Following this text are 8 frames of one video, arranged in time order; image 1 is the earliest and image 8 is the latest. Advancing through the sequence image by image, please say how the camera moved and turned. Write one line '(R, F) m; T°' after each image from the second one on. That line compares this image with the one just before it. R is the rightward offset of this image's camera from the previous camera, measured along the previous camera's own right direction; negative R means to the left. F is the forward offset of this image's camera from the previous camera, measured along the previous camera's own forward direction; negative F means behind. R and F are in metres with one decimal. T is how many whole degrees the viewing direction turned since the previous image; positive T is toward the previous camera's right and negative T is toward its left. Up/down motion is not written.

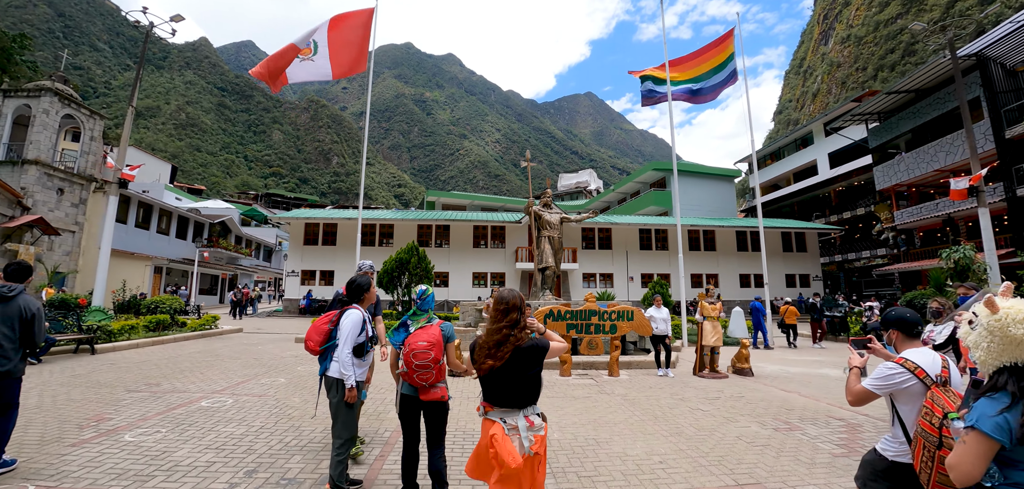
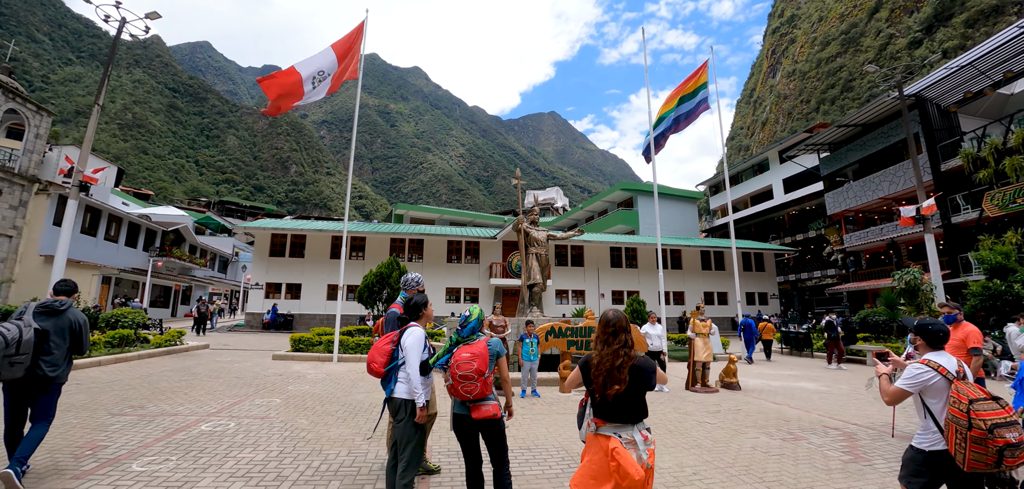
(-0.7, 0.0) m; +5°
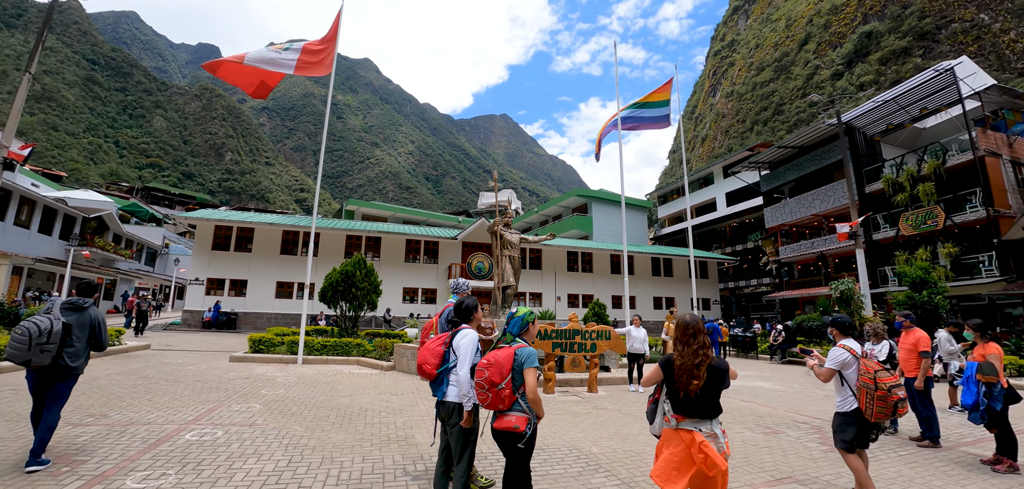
(-0.7, +0.1) m; +7°
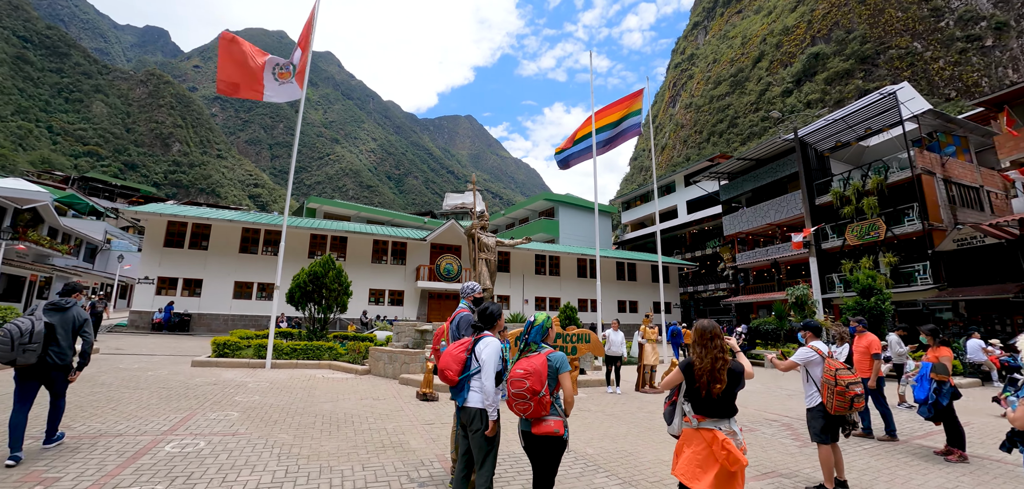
(-0.4, 0.0) m; +5°
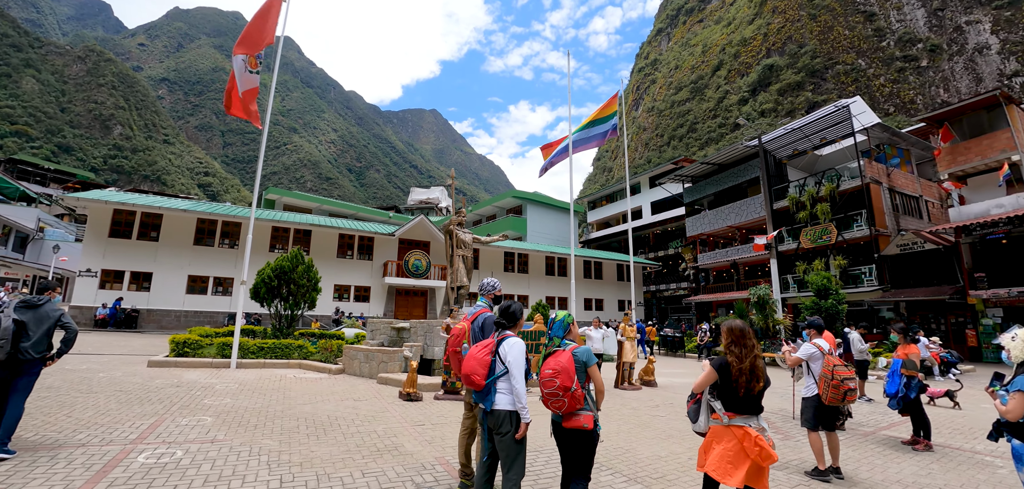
(-0.4, +0.1) m; +5°
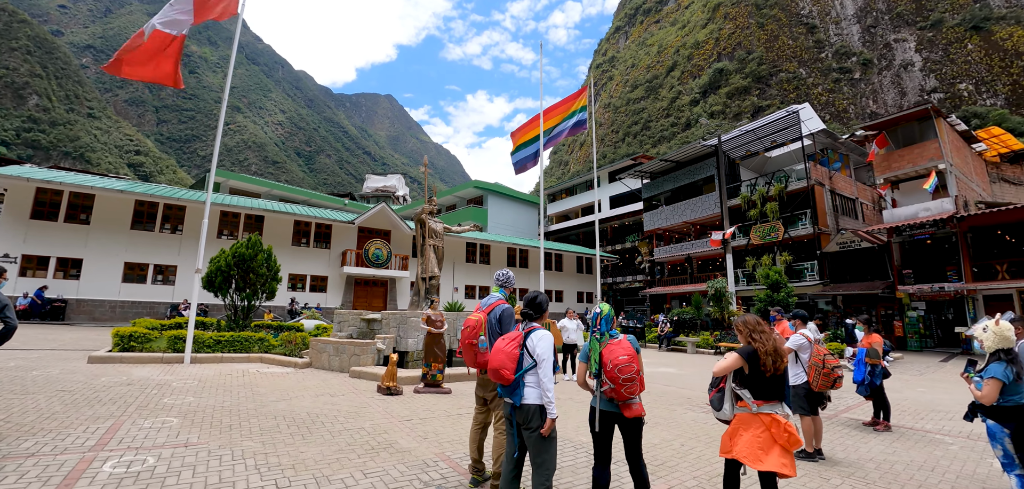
(-0.4, +0.1) m; +6°
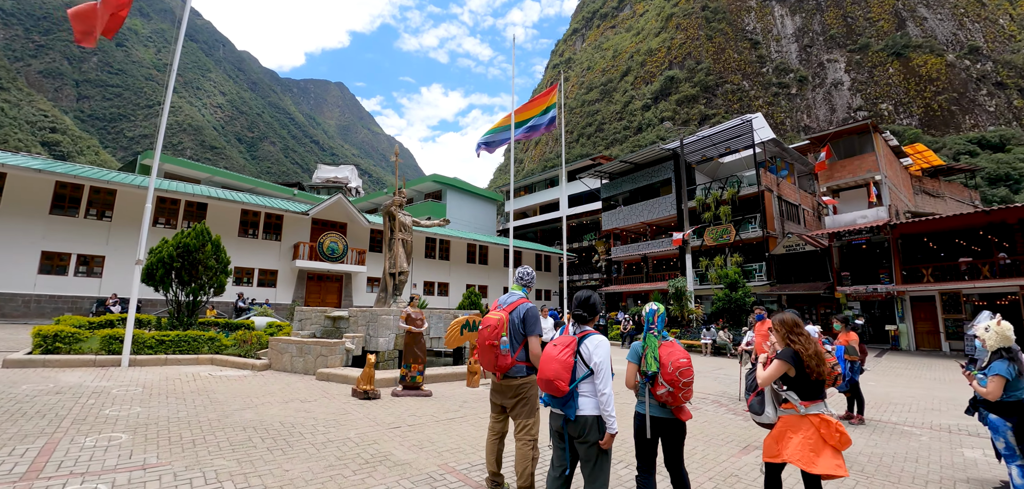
(-0.5, +0.3) m; +6°
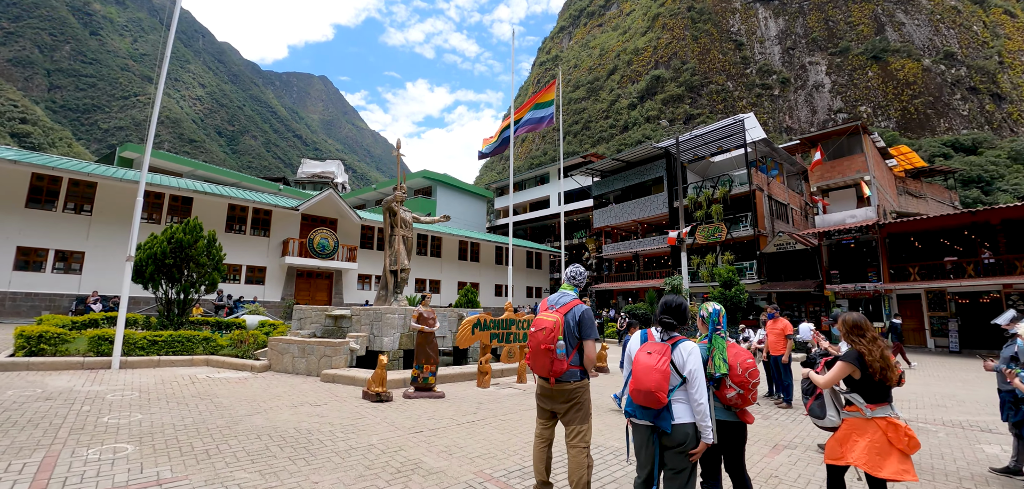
(-0.4, +0.2) m; +2°
